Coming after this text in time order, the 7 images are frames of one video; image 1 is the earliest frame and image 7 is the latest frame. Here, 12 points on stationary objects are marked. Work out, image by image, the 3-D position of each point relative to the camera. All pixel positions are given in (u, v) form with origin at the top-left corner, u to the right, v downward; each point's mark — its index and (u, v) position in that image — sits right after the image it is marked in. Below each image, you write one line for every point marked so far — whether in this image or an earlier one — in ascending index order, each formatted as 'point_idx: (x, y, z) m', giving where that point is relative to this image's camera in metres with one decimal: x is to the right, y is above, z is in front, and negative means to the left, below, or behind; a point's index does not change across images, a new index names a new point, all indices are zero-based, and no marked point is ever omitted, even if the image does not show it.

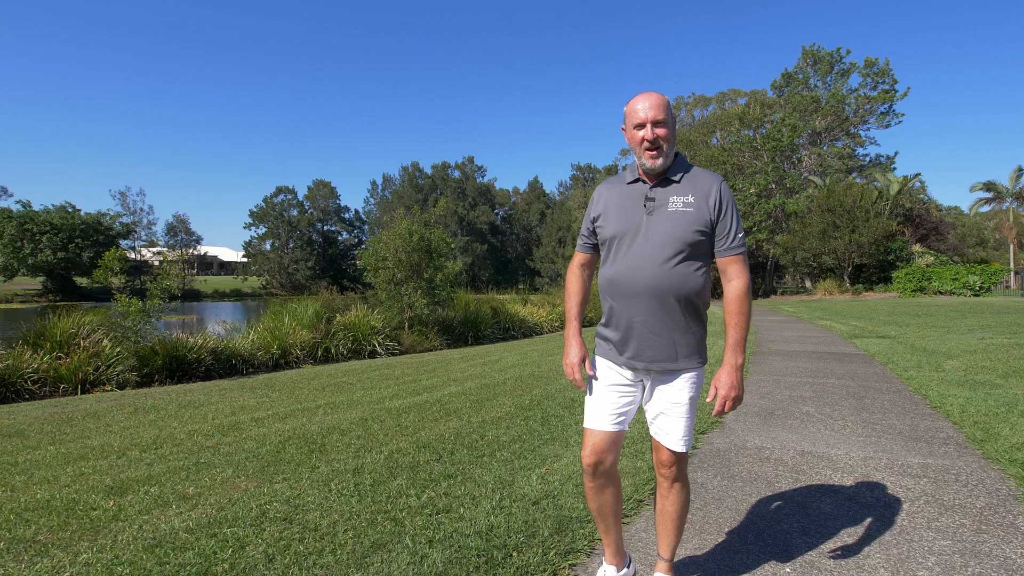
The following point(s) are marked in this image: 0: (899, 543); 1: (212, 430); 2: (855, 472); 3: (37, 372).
0: (+1.6, -1.0, +2.3) m
1: (-2.6, -1.3, +5.0) m
2: (+2.0, -1.0, +3.2) m
3: (-7.4, -1.3, +8.8) m
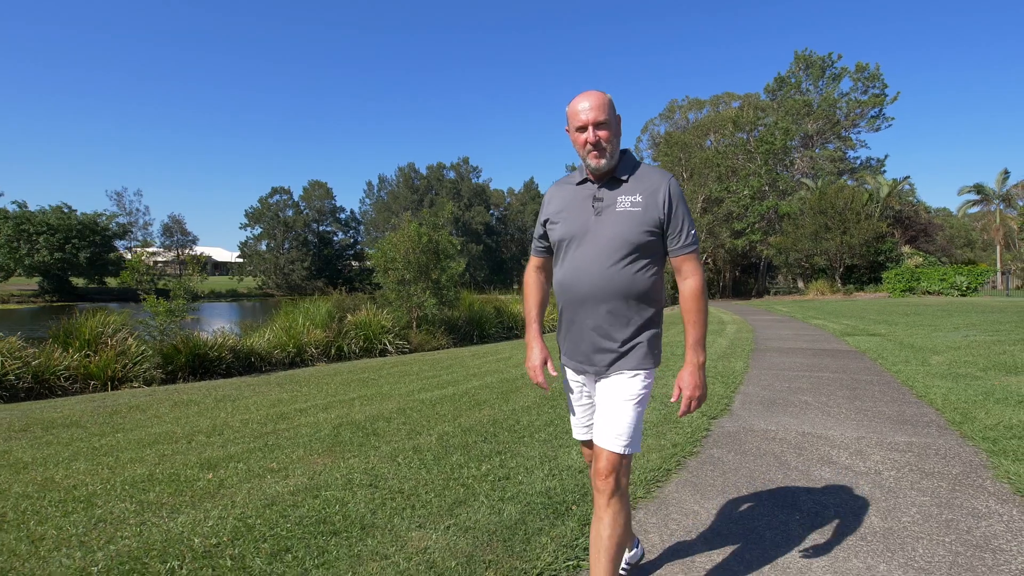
0: (+1.9, -1.0, +2.8) m
1: (-2.4, -1.3, +5.5) m
2: (+2.2, -1.0, +3.7) m
3: (-7.2, -1.3, +9.2) m
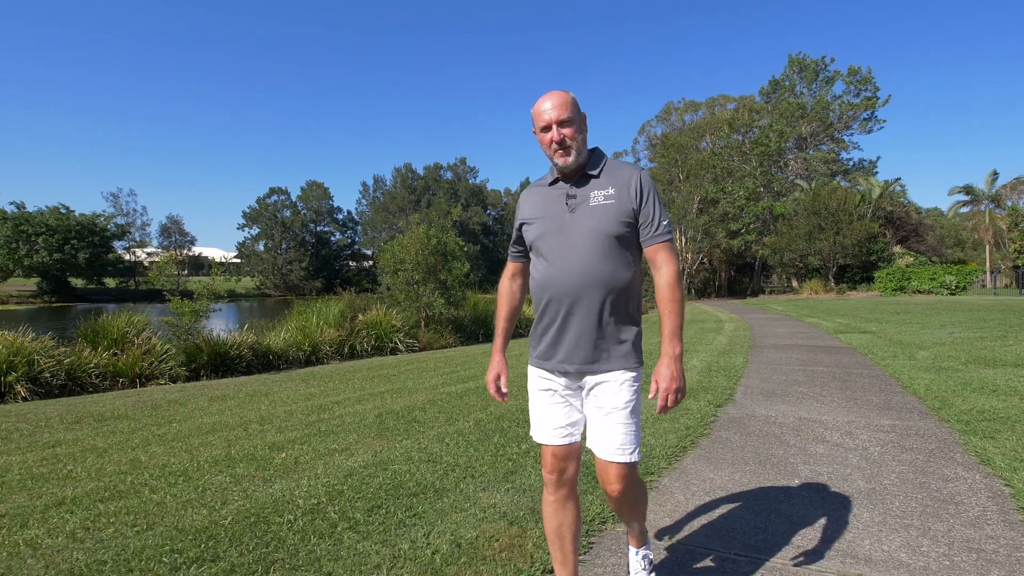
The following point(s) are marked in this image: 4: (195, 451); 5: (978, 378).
0: (+2.1, -1.0, +3.3) m
1: (-2.2, -1.3, +5.9) m
2: (+2.5, -1.1, +4.2) m
3: (-7.0, -1.3, +9.6) m
4: (-2.4, -1.2, +4.2) m
5: (+5.0, -1.0, +6.0) m
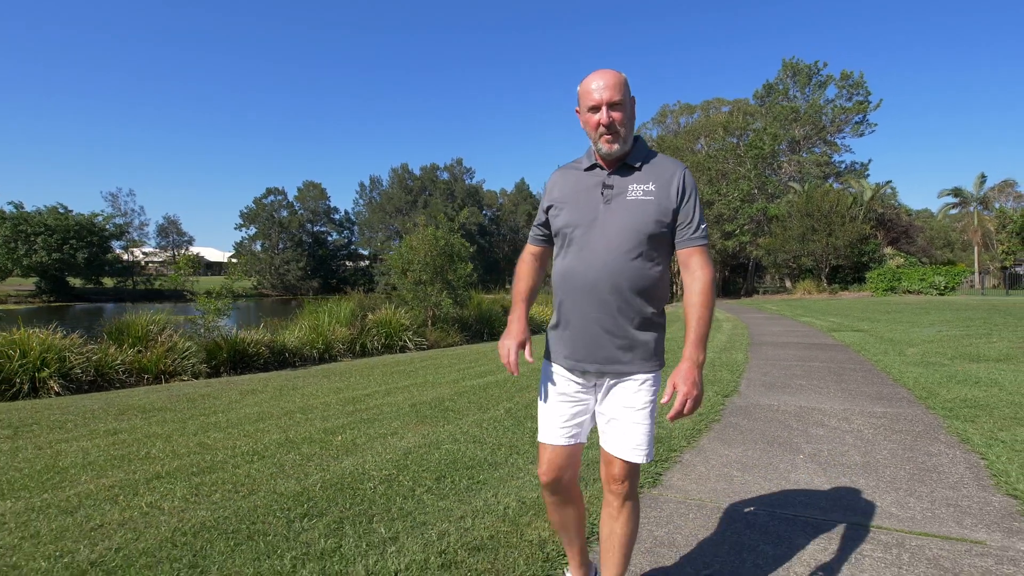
0: (+2.4, -1.0, +3.8) m
1: (-1.9, -1.3, +6.4) m
2: (+2.7, -1.1, +4.7) m
3: (-6.8, -1.3, +10.0) m
4: (-2.1, -1.2, +4.6) m
5: (+5.2, -1.0, +6.6) m
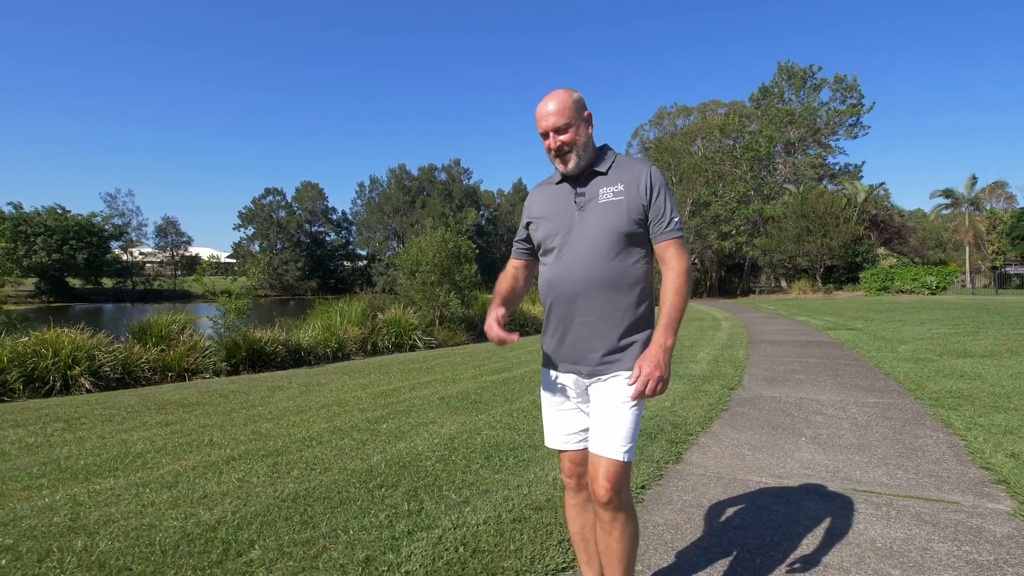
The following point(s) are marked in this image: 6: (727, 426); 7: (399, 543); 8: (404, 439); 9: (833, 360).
0: (+2.6, -1.1, +4.3) m
1: (-1.7, -1.3, +6.8) m
2: (+2.9, -1.1, +5.2) m
3: (-6.6, -1.3, +10.4) m
4: (-1.9, -1.2, +5.1) m
5: (+5.4, -1.0, +7.0) m
6: (+1.7, -1.1, +4.4) m
7: (-0.5, -1.0, +2.3) m
8: (-0.8, -1.1, +4.2) m
9: (+4.6, -1.0, +8.1) m
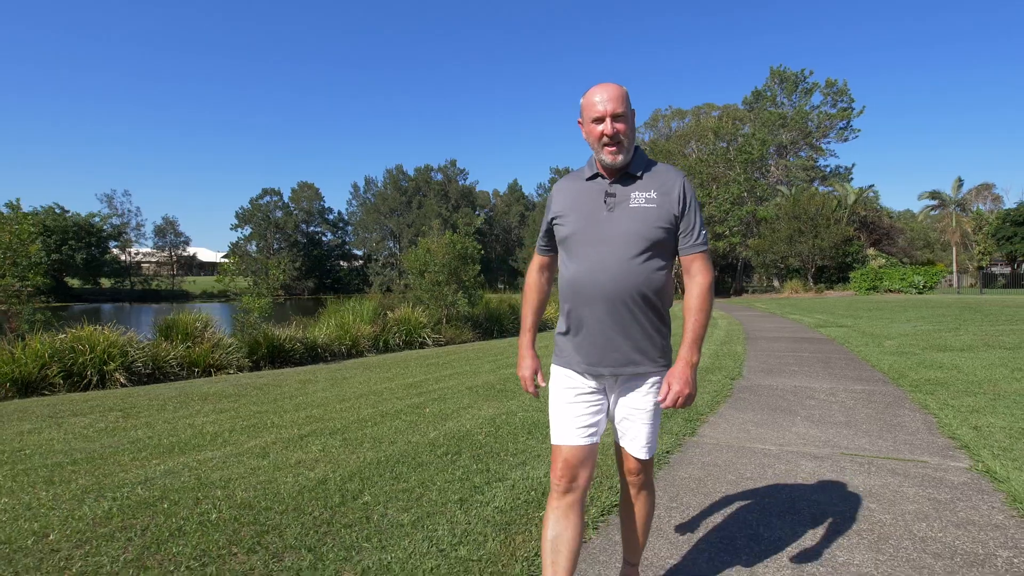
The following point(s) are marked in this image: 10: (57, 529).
0: (+2.9, -1.1, +4.9) m
1: (-1.5, -1.3, +7.4) m
2: (+3.2, -1.1, +5.8) m
3: (-6.4, -1.3, +10.9) m
4: (-1.6, -1.2, +5.6) m
5: (+5.7, -1.0, +7.7) m
6: (+1.9, -1.1, +5.0) m
7: (-0.2, -1.0, +2.9) m
8: (-0.5, -1.1, +4.8) m
9: (+4.8, -1.0, +8.8) m
10: (-2.1, -1.1, +2.6) m
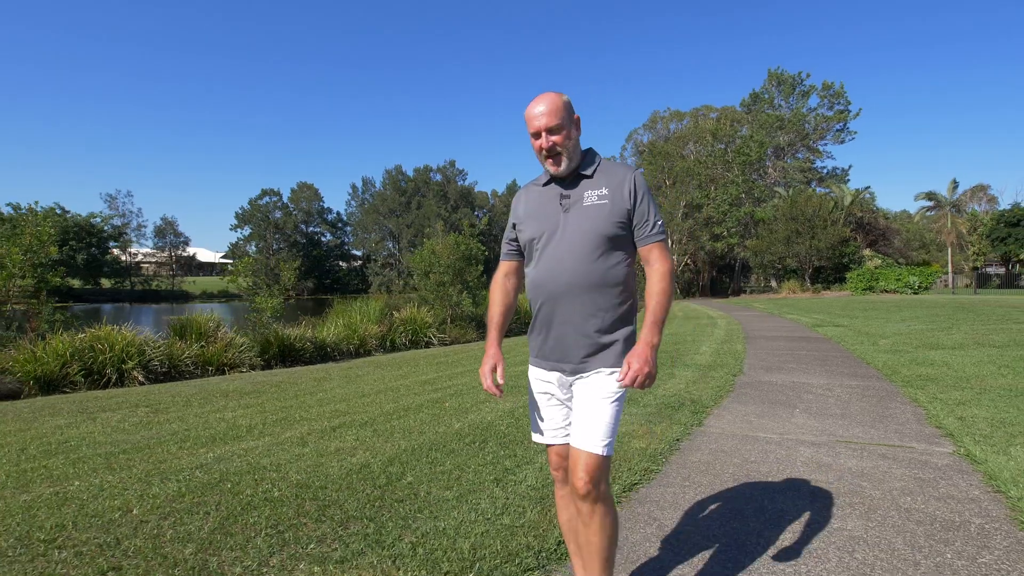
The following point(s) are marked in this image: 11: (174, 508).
0: (+3.0, -1.1, +5.2) m
1: (-1.3, -1.3, +7.7) m
2: (+3.4, -1.1, +6.1) m
3: (-6.3, -1.4, +11.2) m
4: (-1.5, -1.2, +5.9) m
5: (+5.8, -1.0, +8.0) m
6: (+2.1, -1.1, +5.4) m
7: (0.0, -1.0, +3.2) m
8: (-0.4, -1.1, +5.1) m
9: (+5.0, -1.0, +9.1) m
10: (-1.9, -1.1, +2.9) m
11: (-1.7, -1.1, +2.8) m
